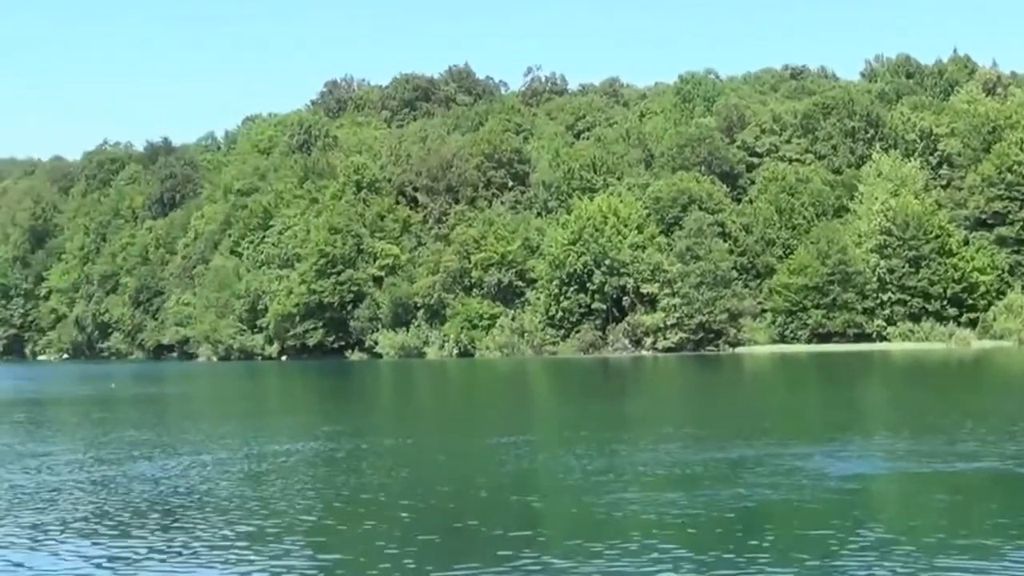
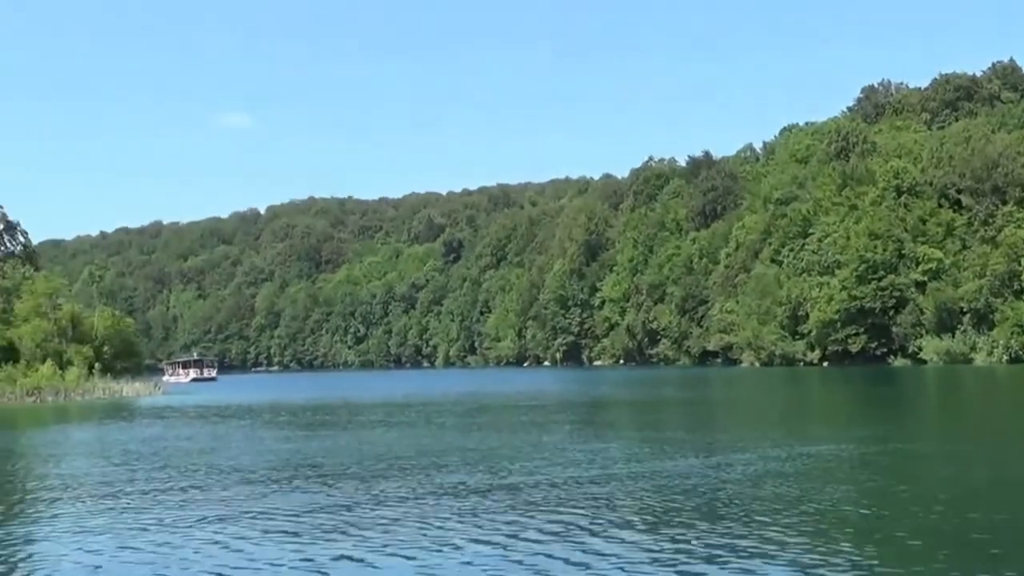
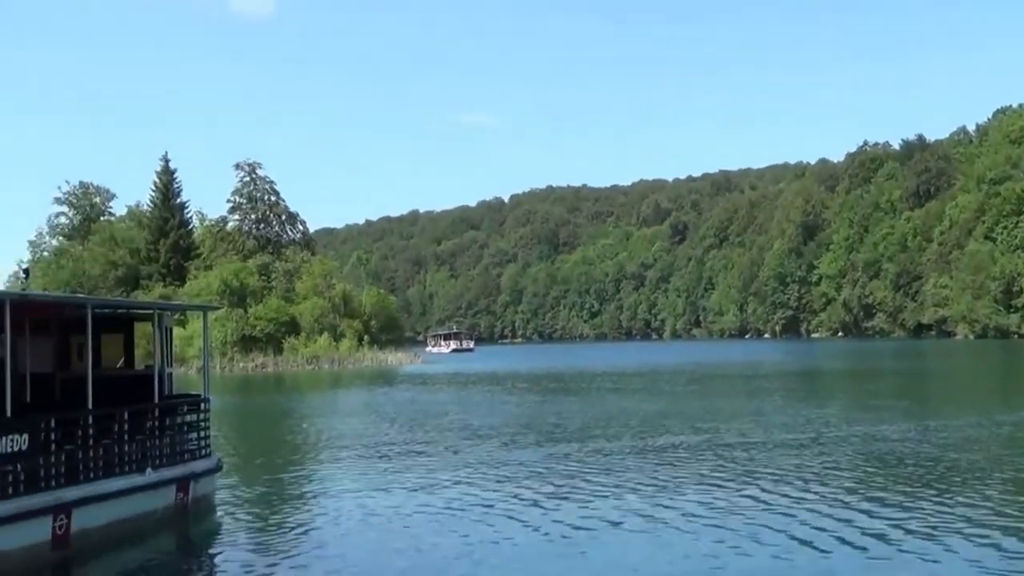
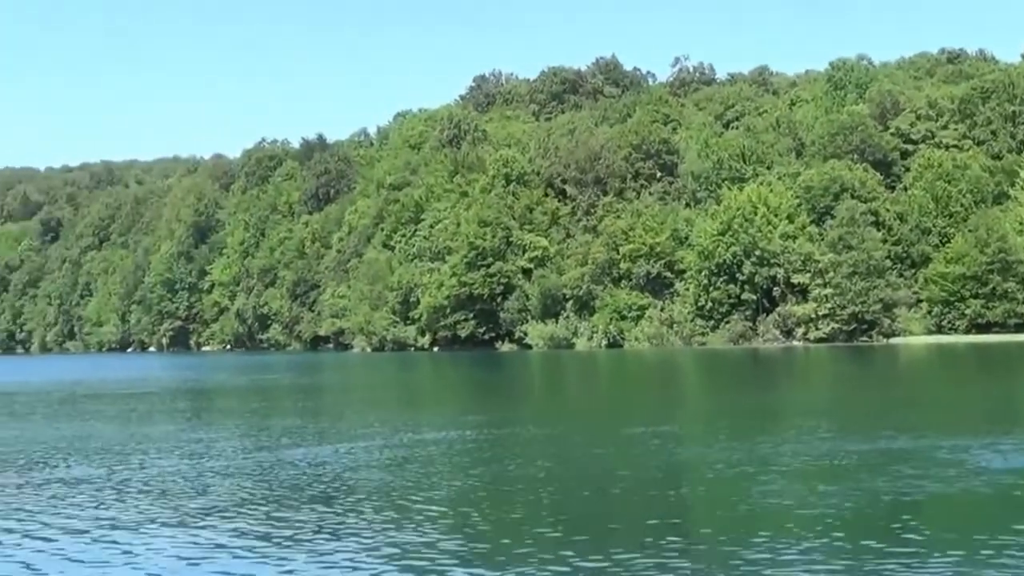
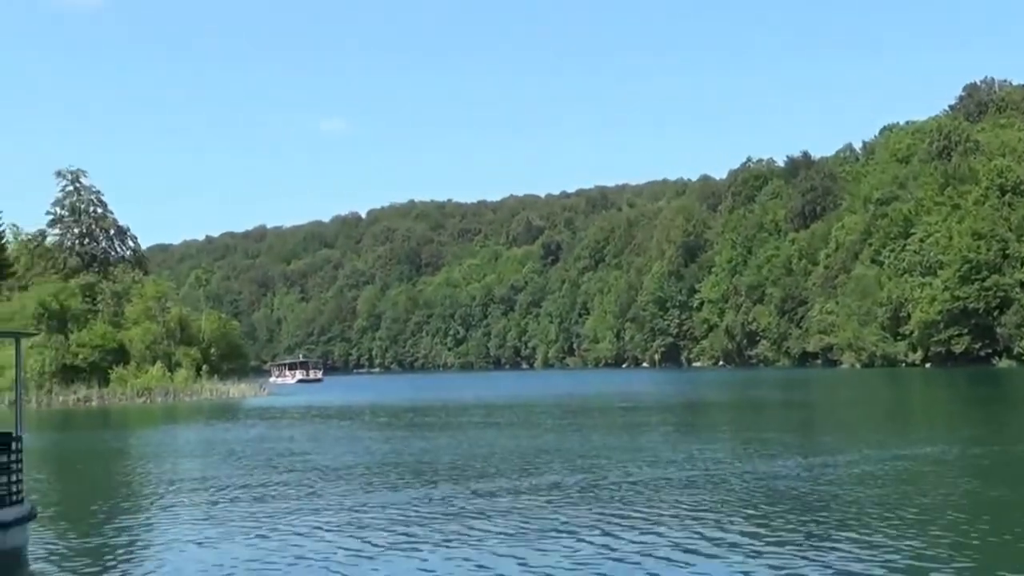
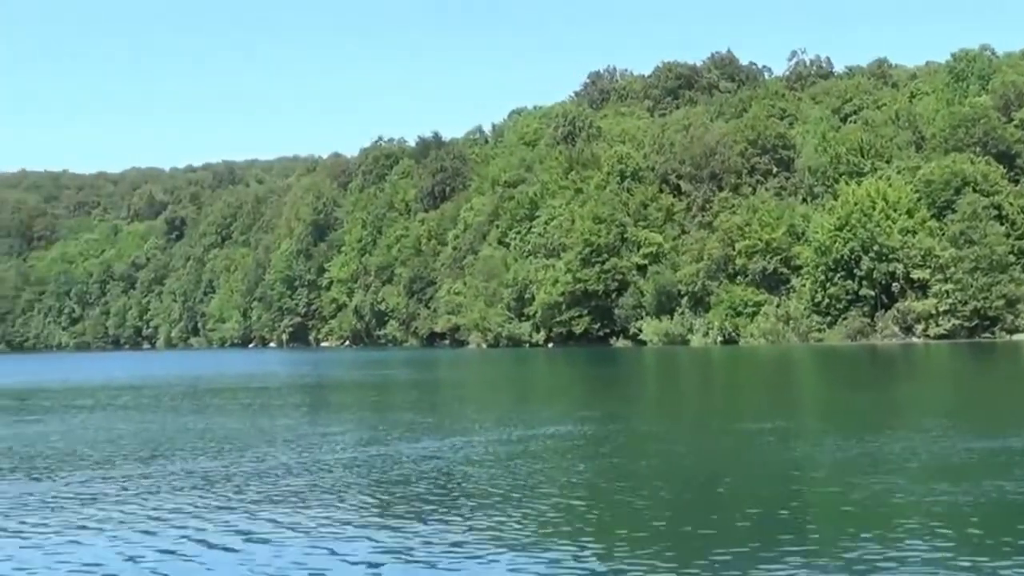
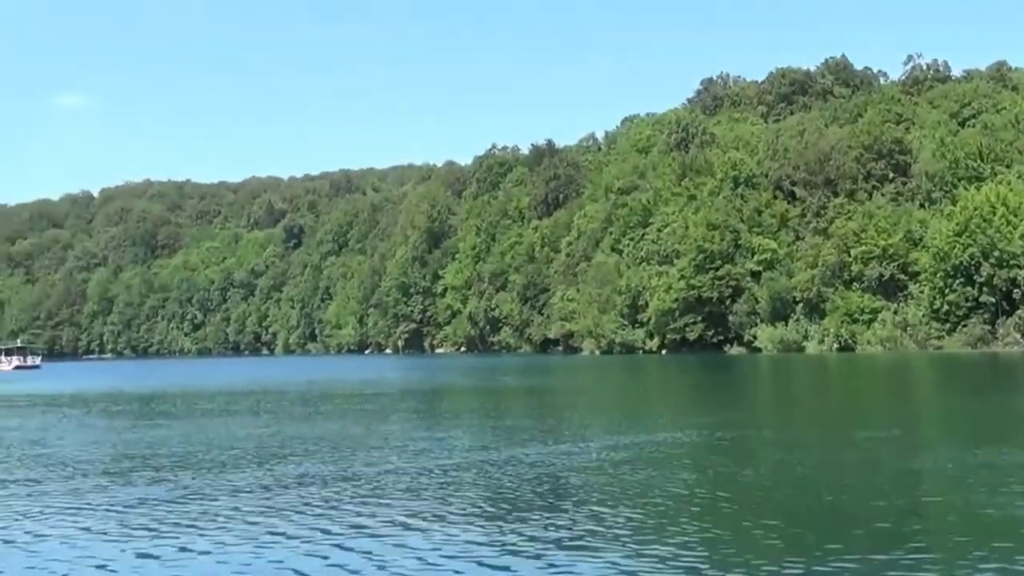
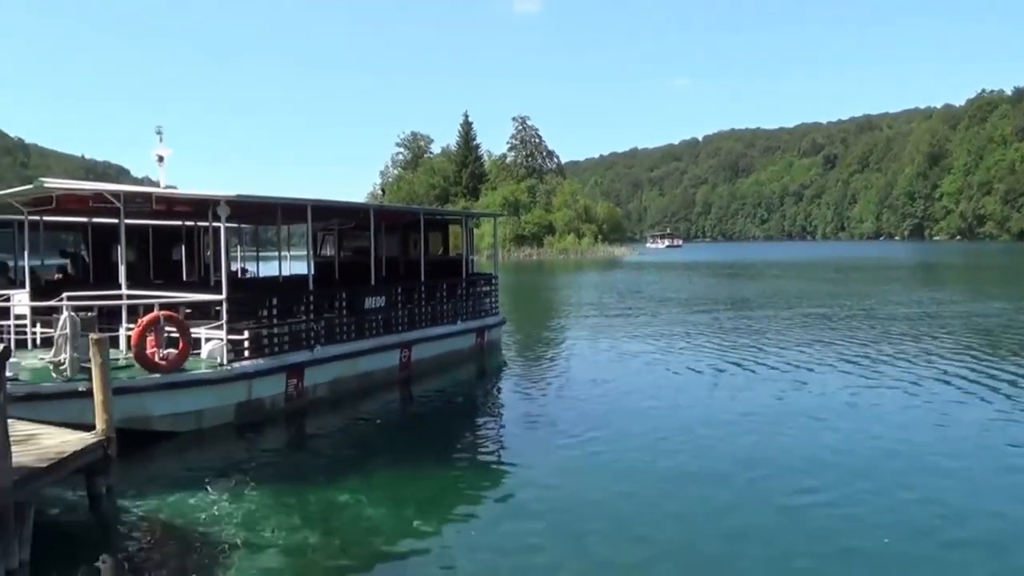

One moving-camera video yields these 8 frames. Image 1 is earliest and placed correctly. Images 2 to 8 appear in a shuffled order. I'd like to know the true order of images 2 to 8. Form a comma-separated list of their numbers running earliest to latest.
4, 6, 7, 2, 5, 3, 8
